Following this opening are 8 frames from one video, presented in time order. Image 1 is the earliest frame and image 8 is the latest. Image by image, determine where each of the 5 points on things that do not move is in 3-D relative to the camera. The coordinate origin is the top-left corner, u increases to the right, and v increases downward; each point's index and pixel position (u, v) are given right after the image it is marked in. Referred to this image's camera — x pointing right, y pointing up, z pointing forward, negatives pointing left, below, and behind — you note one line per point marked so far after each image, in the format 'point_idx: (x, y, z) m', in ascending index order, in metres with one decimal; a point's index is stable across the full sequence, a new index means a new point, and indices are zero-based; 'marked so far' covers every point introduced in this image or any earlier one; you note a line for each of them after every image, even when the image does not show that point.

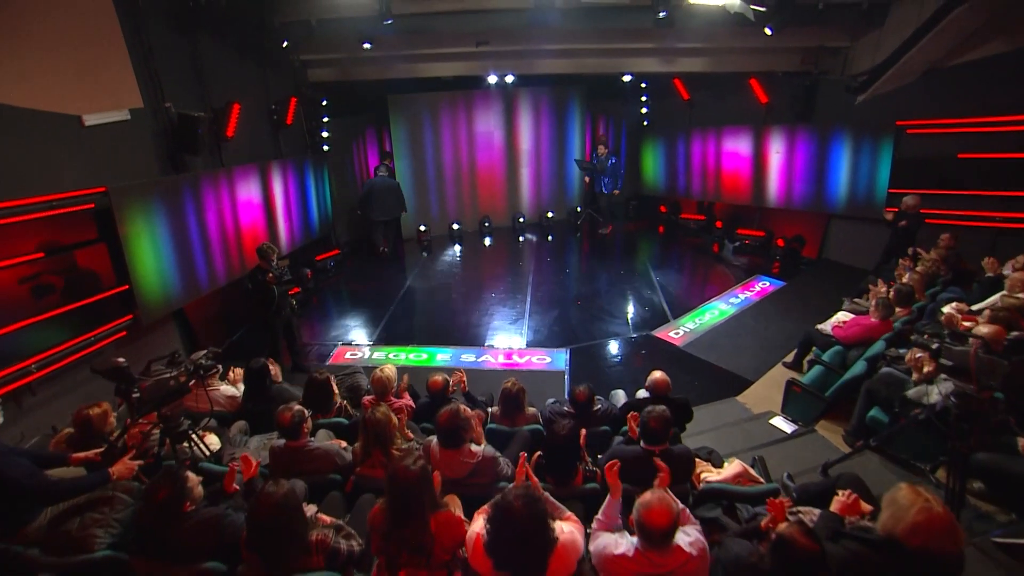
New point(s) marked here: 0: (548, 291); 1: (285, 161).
0: (+0.5, -0.1, +8.6) m
1: (-3.0, +1.7, +8.5) m
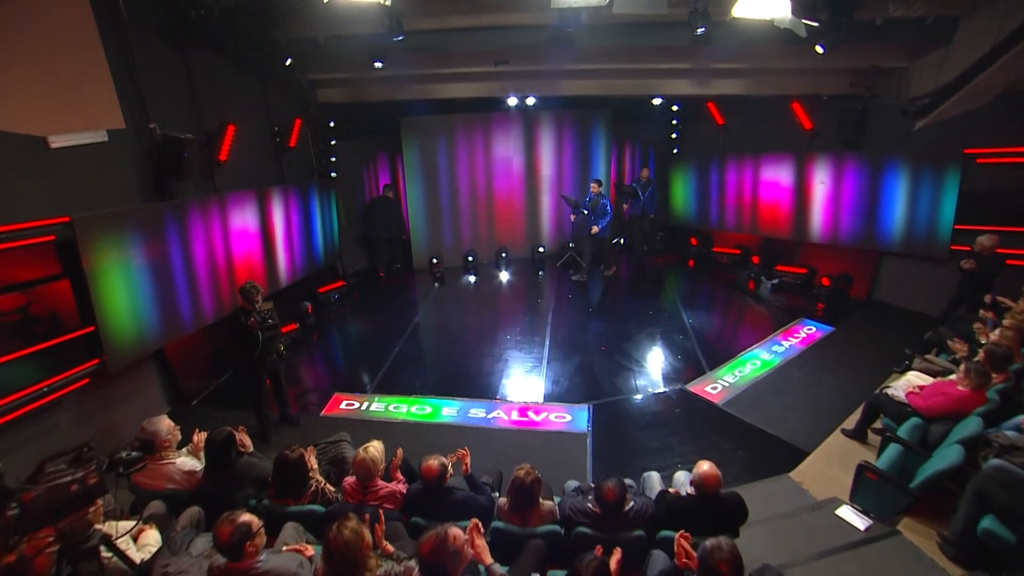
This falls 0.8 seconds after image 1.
0: (+0.7, -0.6, +7.8) m
1: (-2.8, +1.3, +7.9) m
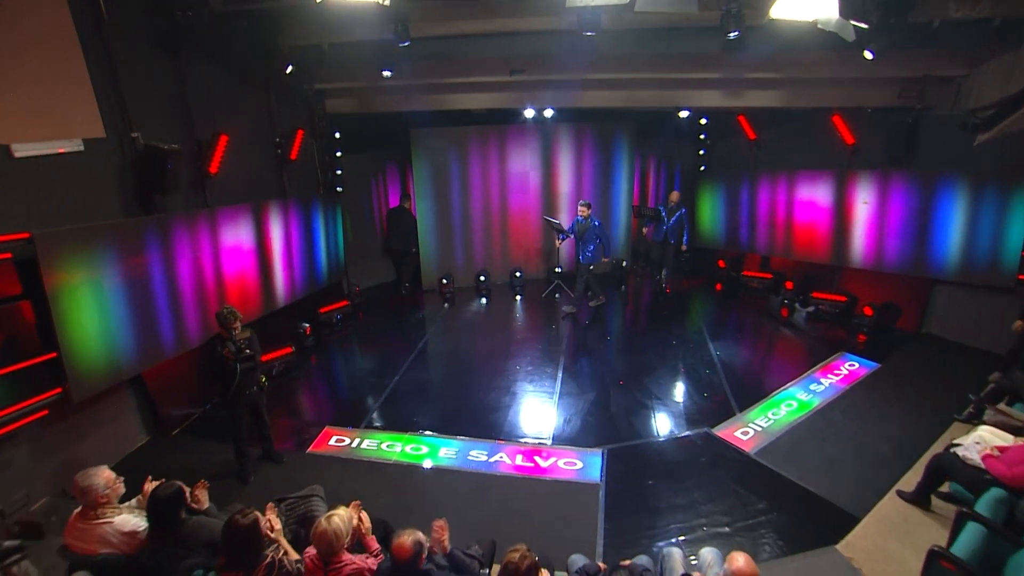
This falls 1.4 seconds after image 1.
0: (+0.8, -0.9, +7.2) m
1: (-2.6, +1.0, +7.5) m
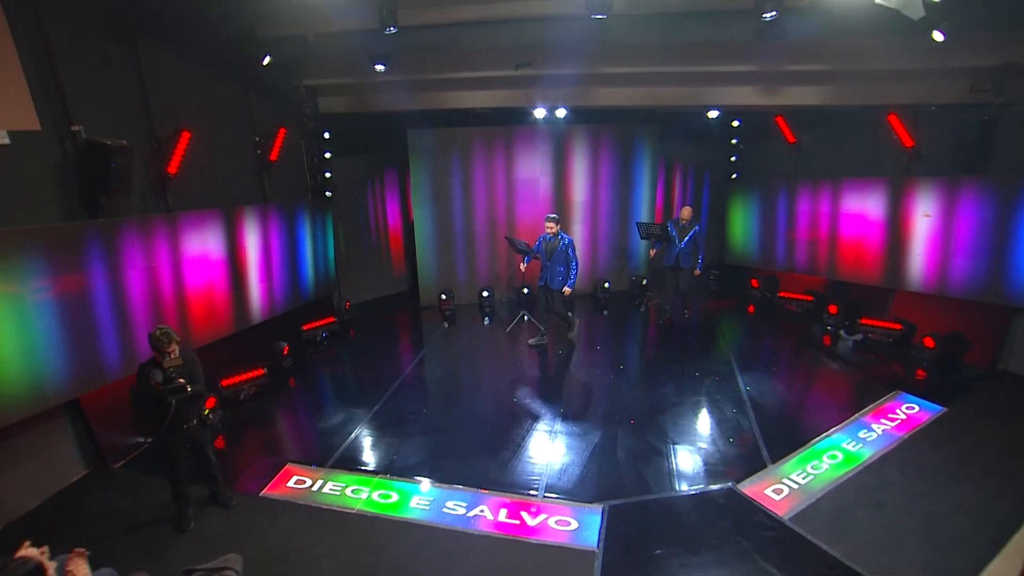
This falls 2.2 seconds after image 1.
0: (+0.8, -1.1, +6.3) m
1: (-2.6, +0.9, +6.8) m
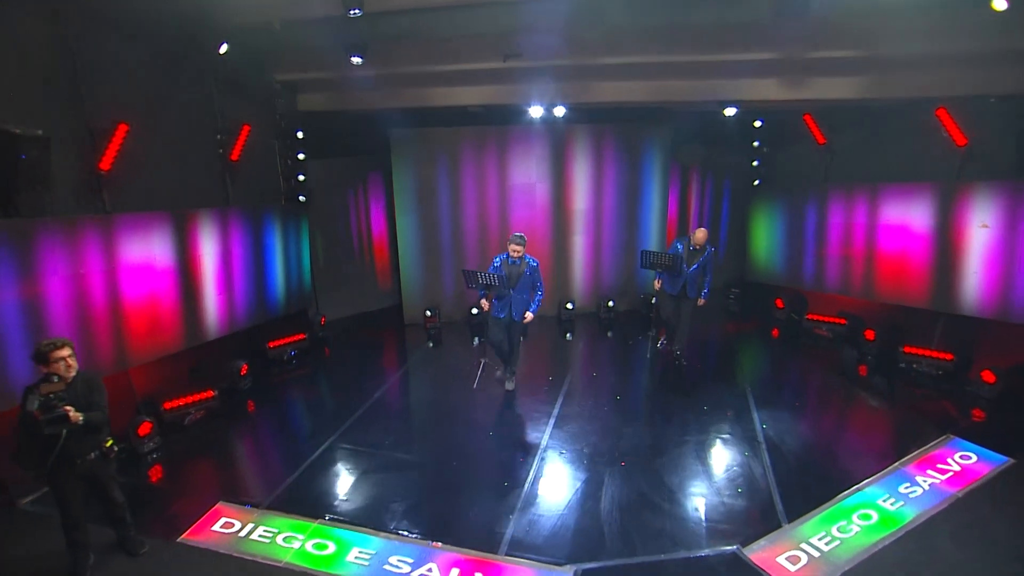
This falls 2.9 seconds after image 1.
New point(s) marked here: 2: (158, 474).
0: (+0.6, -1.2, +5.4) m
1: (-2.7, +0.7, +6.1) m
2: (-2.7, -1.4, +5.0) m
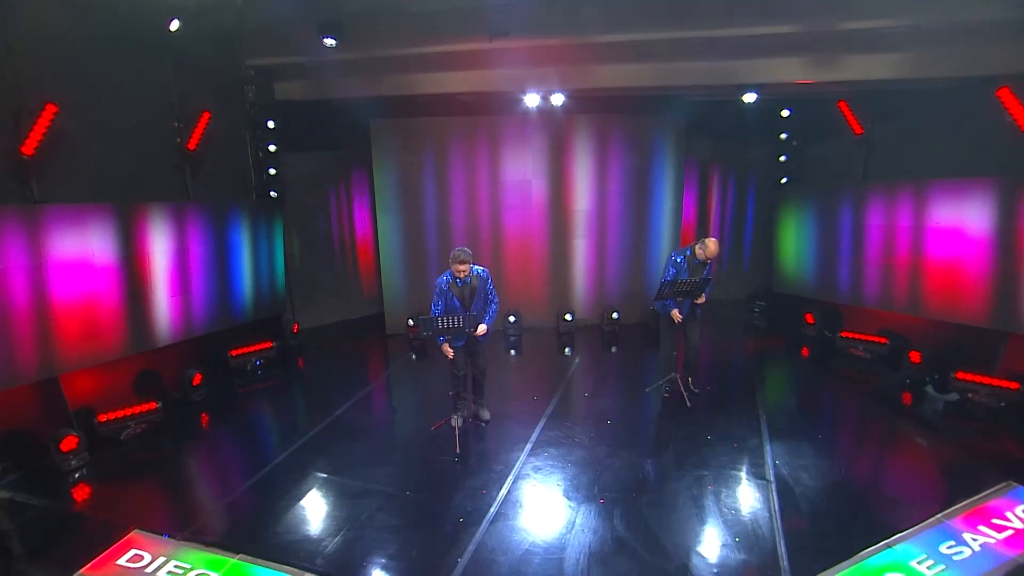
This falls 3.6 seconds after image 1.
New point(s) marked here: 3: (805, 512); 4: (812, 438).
0: (+0.3, -1.3, +4.6) m
1: (-2.9, +0.7, +5.6) m
2: (-3.0, -1.4, +4.4) m
3: (+1.7, -1.3, +3.9) m
4: (+2.2, -1.1, +4.8) m
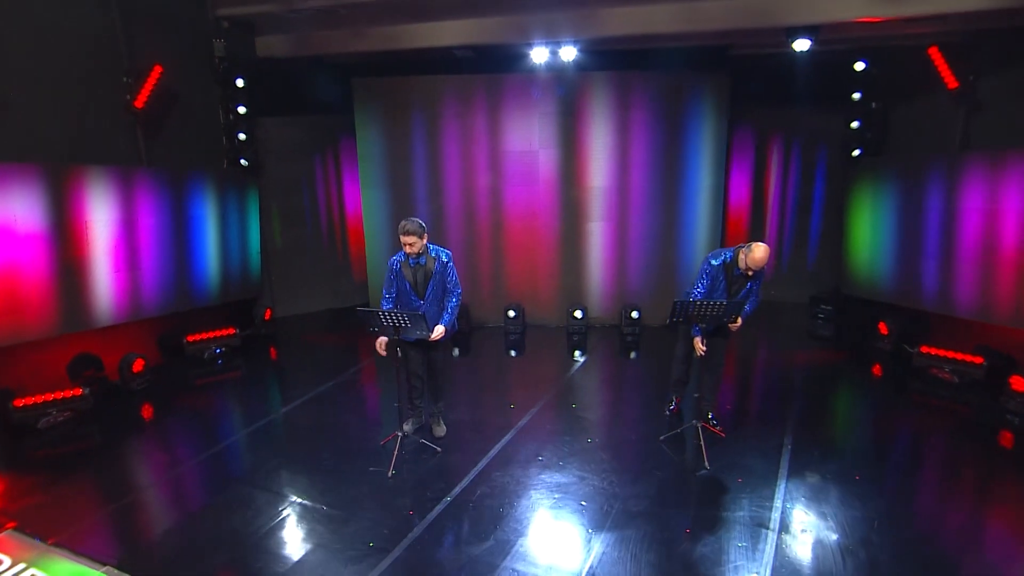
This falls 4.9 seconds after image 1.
0: (0.0, -1.2, +3.6) m
1: (-3.0, +0.9, +5.0) m
2: (-3.3, -1.2, +3.9) m
3: (+1.3, -1.3, +2.7) m
4: (+1.9, -1.1, +3.5) m
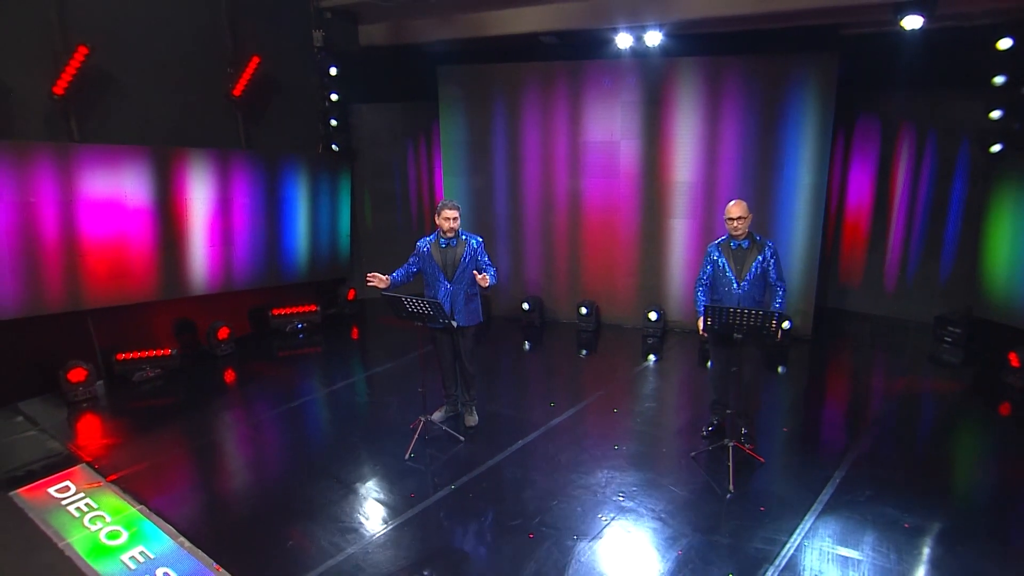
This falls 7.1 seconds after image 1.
0: (+0.1, -1.1, +3.4) m
1: (-2.4, +1.1, +5.5) m
2: (-3.1, -1.0, +4.4) m
3: (+1.1, -1.3, +2.3) m
4: (+1.9, -1.2, +2.9) m
